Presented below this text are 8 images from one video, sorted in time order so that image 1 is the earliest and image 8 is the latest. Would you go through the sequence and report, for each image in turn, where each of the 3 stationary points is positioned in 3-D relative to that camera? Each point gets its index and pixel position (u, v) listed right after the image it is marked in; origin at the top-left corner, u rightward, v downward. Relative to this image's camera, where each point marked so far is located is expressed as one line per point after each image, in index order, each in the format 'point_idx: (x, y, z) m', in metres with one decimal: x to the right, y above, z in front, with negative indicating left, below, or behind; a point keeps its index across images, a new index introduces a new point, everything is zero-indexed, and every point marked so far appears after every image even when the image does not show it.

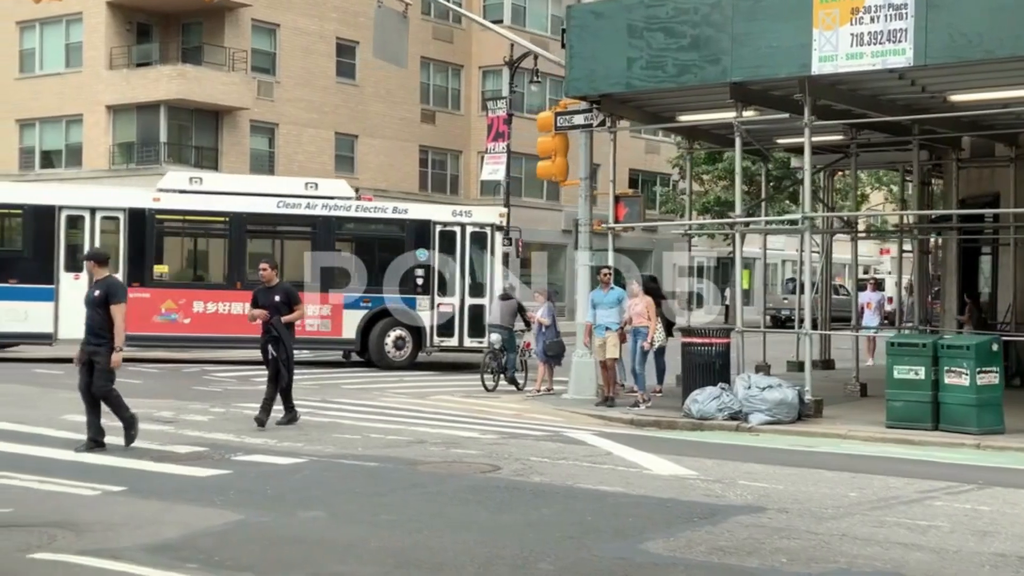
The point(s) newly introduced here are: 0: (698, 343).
0: (+2.5, -0.7, +14.5) m
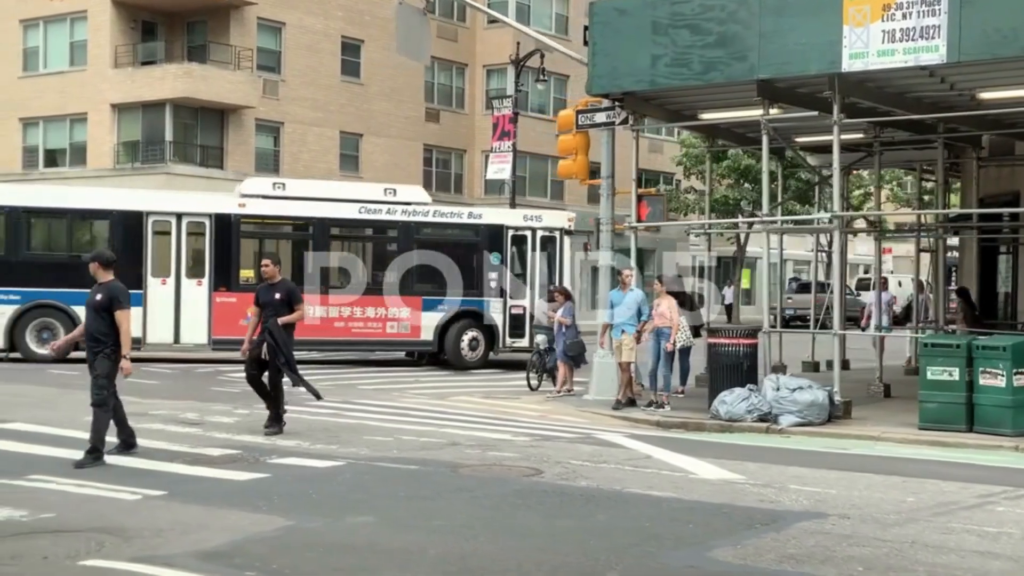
0: (+2.8, -0.7, +14.3) m
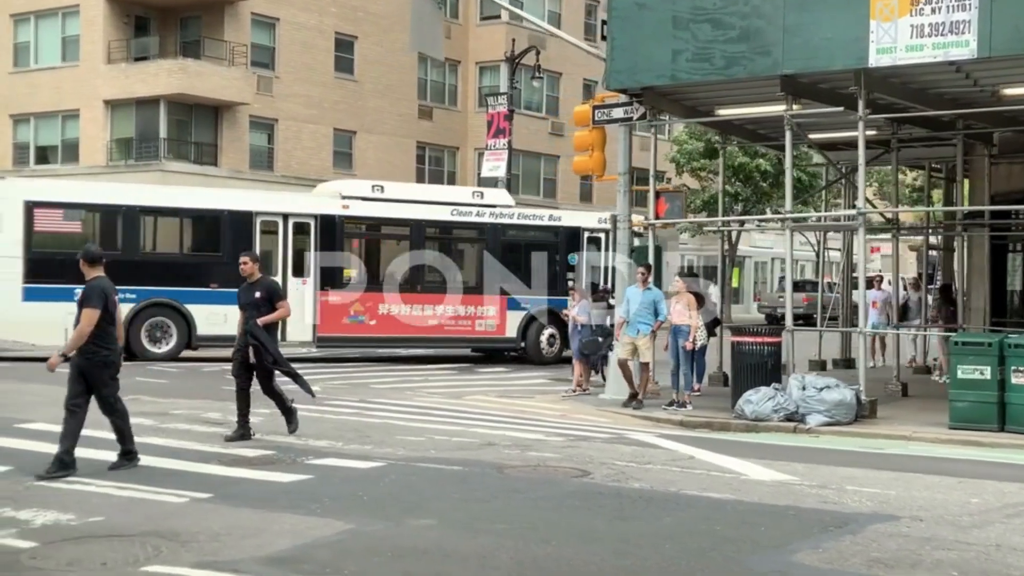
0: (+3.1, -0.7, +14.2) m
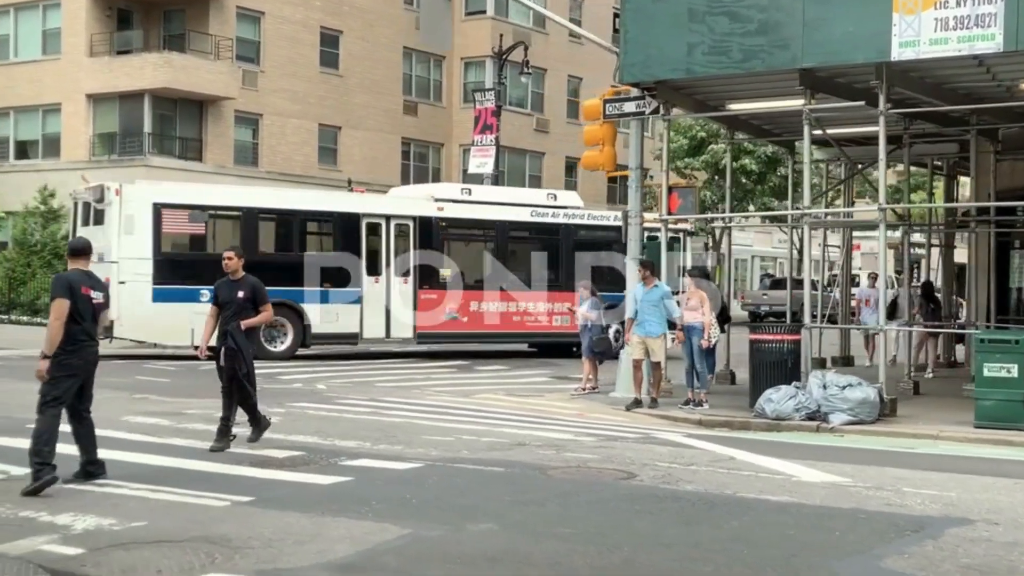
0: (+3.3, -0.7, +13.9) m
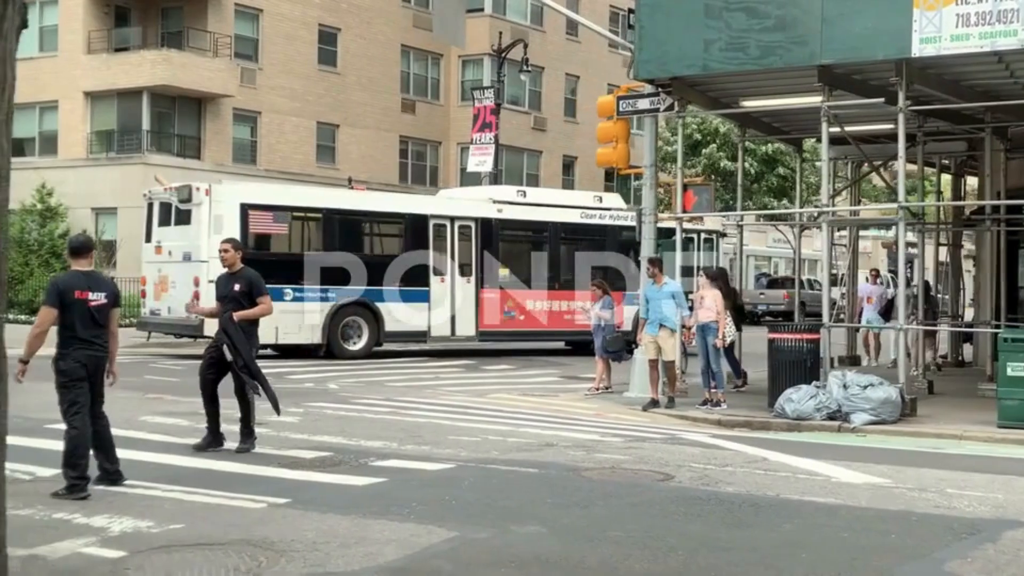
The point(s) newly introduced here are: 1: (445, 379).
0: (+3.5, -0.6, +13.8) m
1: (-1.1, -1.5, +17.6) m
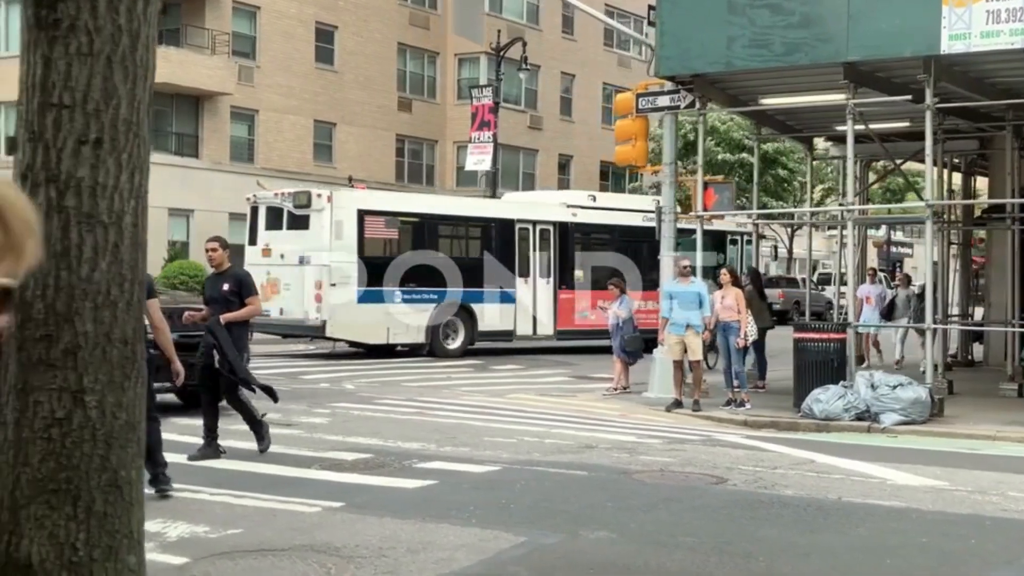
0: (+3.8, -0.6, +13.7) m
1: (-0.8, -1.4, +17.4) m
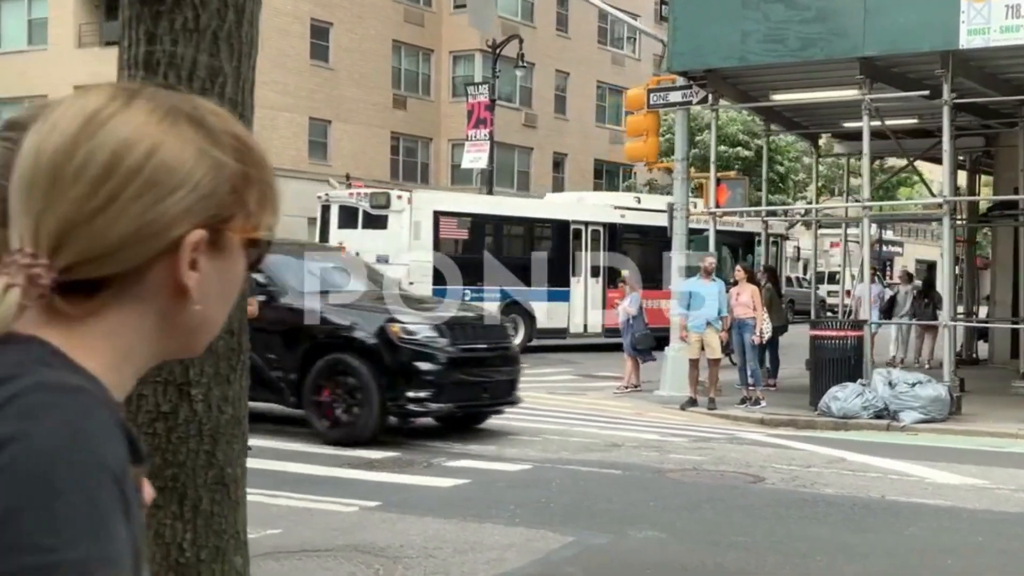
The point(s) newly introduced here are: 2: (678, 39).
0: (+3.9, -0.6, +13.6) m
1: (-0.7, -1.4, +17.2) m
2: (+2.3, +3.5, +15.2) m
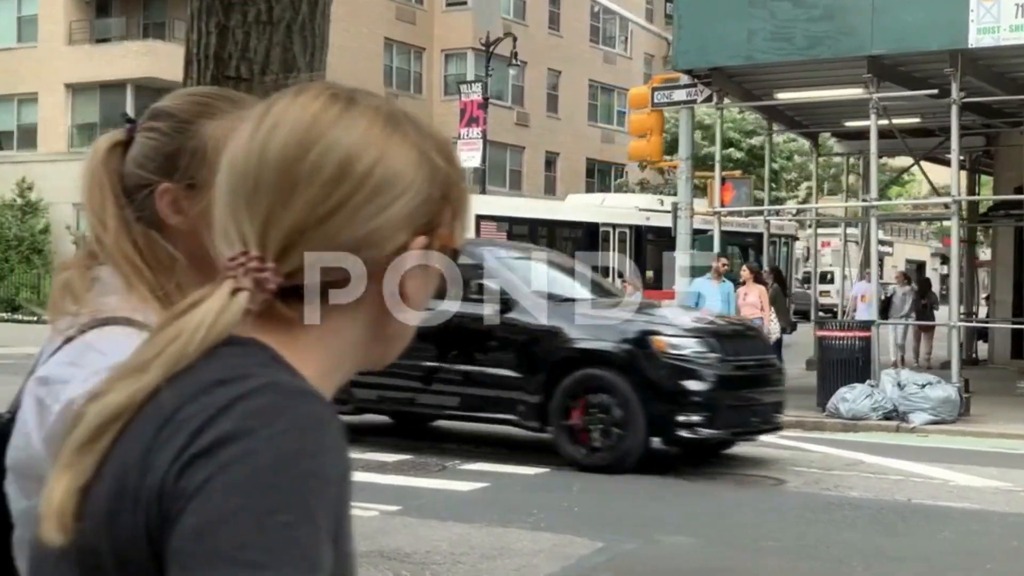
0: (+4.0, -0.6, +13.5) m
1: (-0.6, -1.4, +17.1) m
2: (+2.4, +3.5, +15.1) m
